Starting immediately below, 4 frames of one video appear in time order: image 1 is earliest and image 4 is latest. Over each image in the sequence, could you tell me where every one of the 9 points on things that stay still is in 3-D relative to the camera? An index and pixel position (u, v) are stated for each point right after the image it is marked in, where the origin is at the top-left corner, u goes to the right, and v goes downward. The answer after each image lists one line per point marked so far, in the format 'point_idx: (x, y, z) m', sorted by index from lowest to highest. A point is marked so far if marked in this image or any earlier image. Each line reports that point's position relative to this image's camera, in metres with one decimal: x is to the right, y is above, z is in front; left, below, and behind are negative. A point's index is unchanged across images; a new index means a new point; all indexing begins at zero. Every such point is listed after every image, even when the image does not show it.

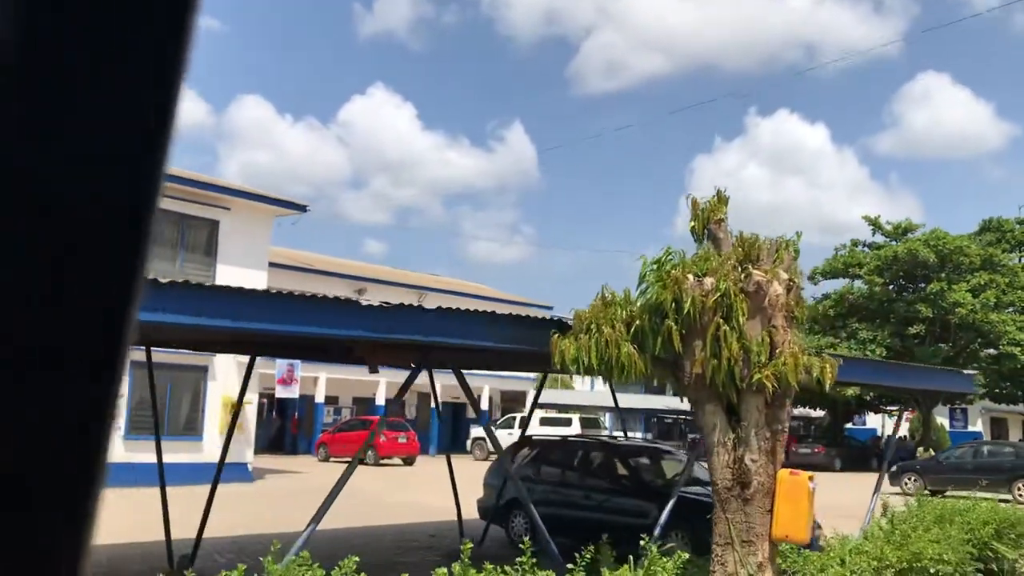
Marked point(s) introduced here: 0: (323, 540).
0: (-2.2, -3.0, +11.5) m
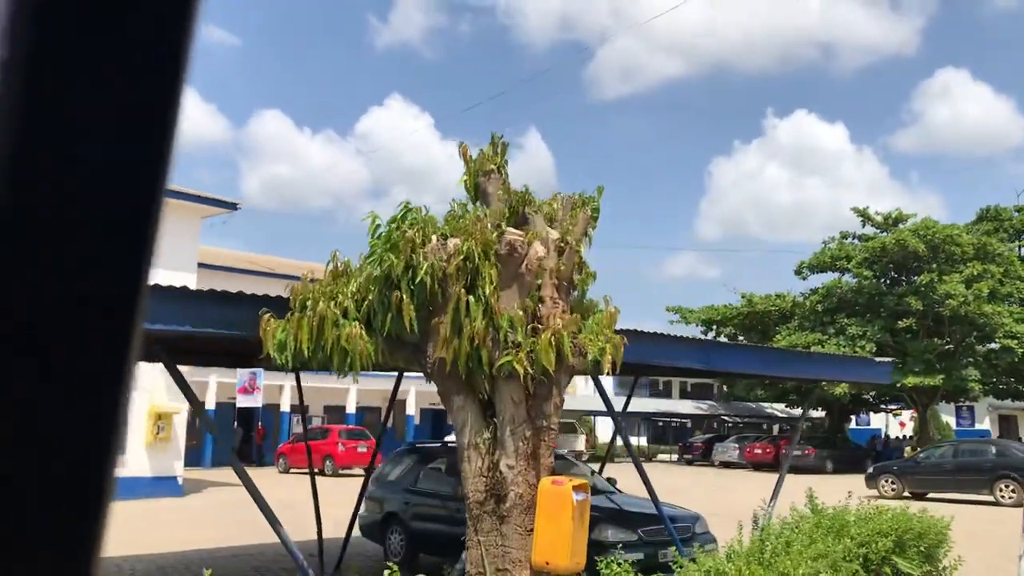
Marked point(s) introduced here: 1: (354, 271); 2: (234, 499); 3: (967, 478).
0: (-3.5, -2.9, +10.4) m
1: (-0.7, +0.1, +4.6) m
2: (-5.7, -4.4, +19.8) m
3: (+8.7, -3.6, +18.4) m
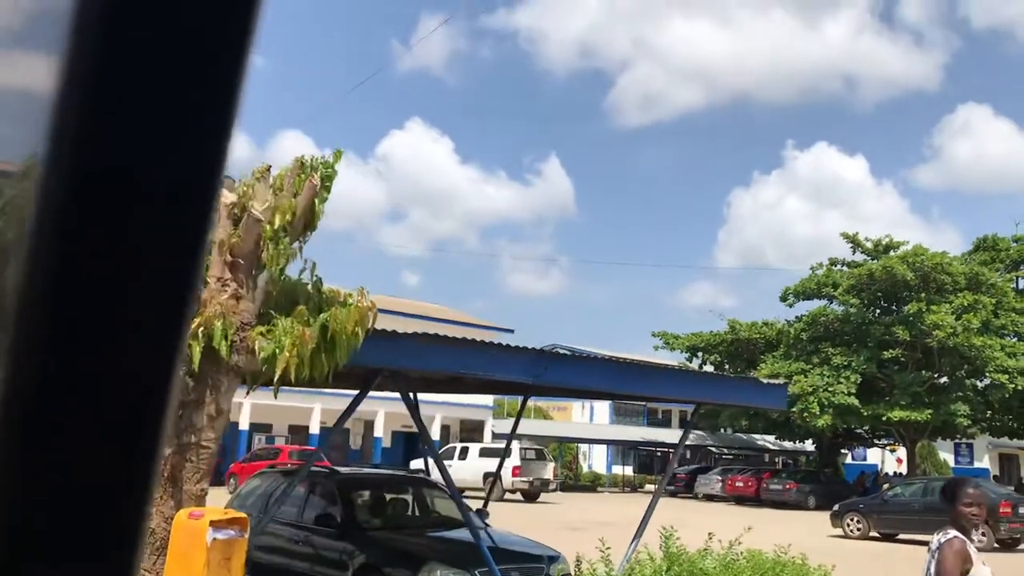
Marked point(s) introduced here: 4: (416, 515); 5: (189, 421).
0: (-4.7, -2.9, +9.4) m
1: (-2.0, +0.2, +3.6) m
2: (-6.9, -4.5, +18.8) m
3: (+7.5, -4.1, +17.2) m
4: (-0.9, -2.0, +8.5) m
5: (-1.2, -0.5, +3.5) m
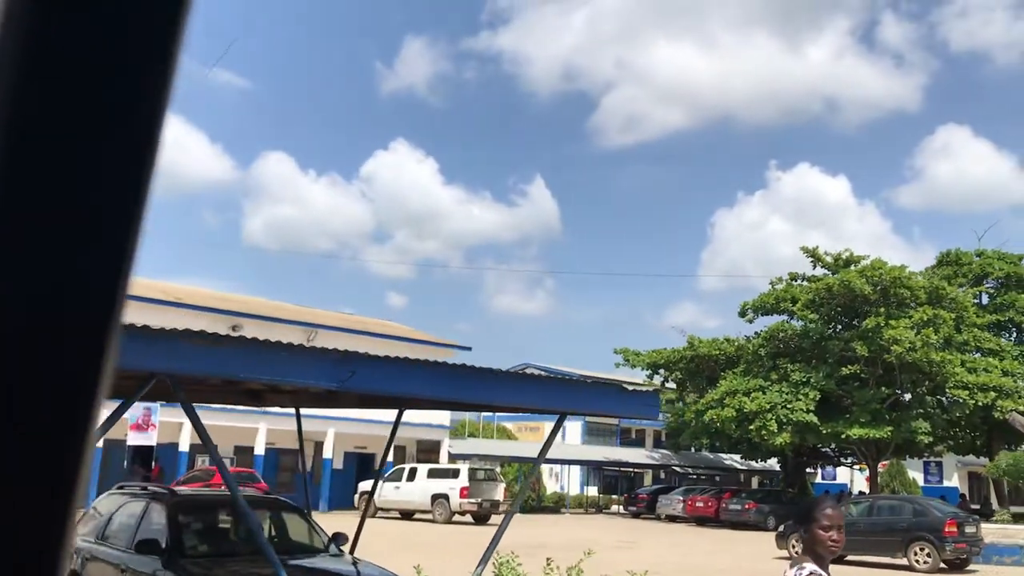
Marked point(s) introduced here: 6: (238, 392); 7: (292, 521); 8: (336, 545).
0: (-5.9, -3.0, +8.5) m
1: (-3.0, +0.3, +2.9) m
2: (-8.1, -4.8, +17.9) m
3: (+6.3, -4.3, +16.5) m
4: (-2.0, -2.0, +7.8) m
5: (-2.2, -0.4, +2.7) m
6: (-2.8, -1.1, +10.0) m
7: (-1.9, -2.0, +8.2) m
8: (-1.4, -2.1, +7.7) m
